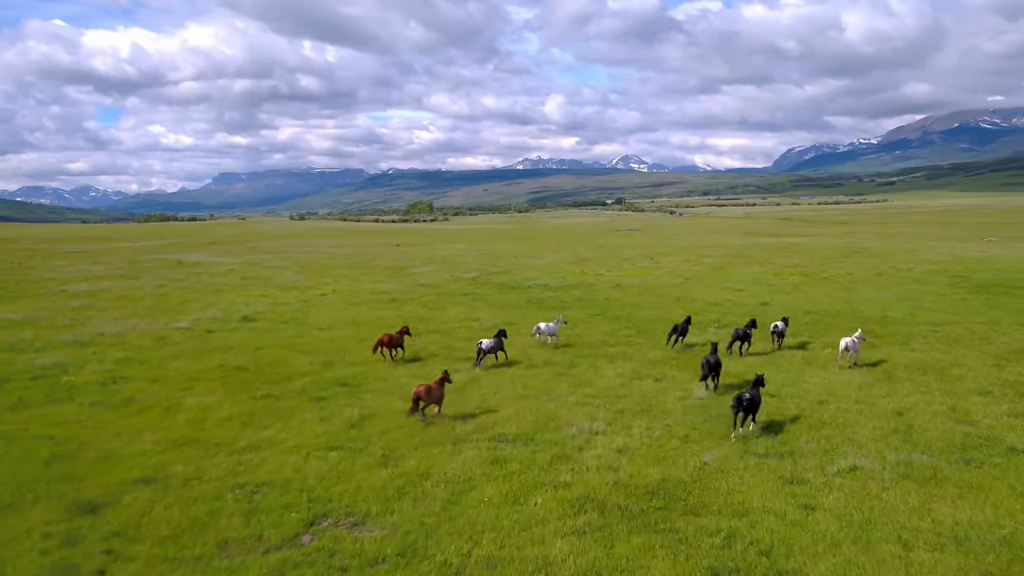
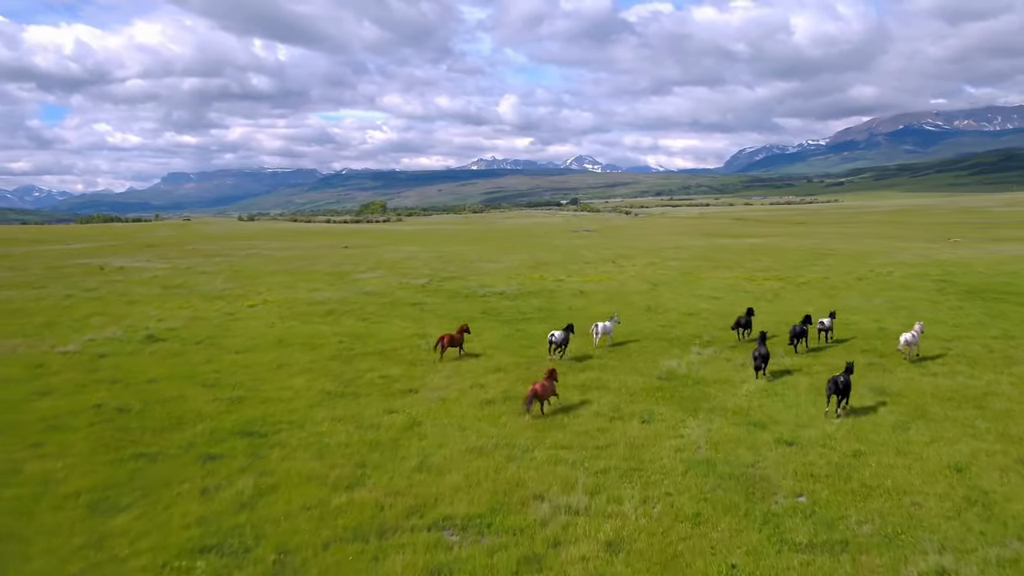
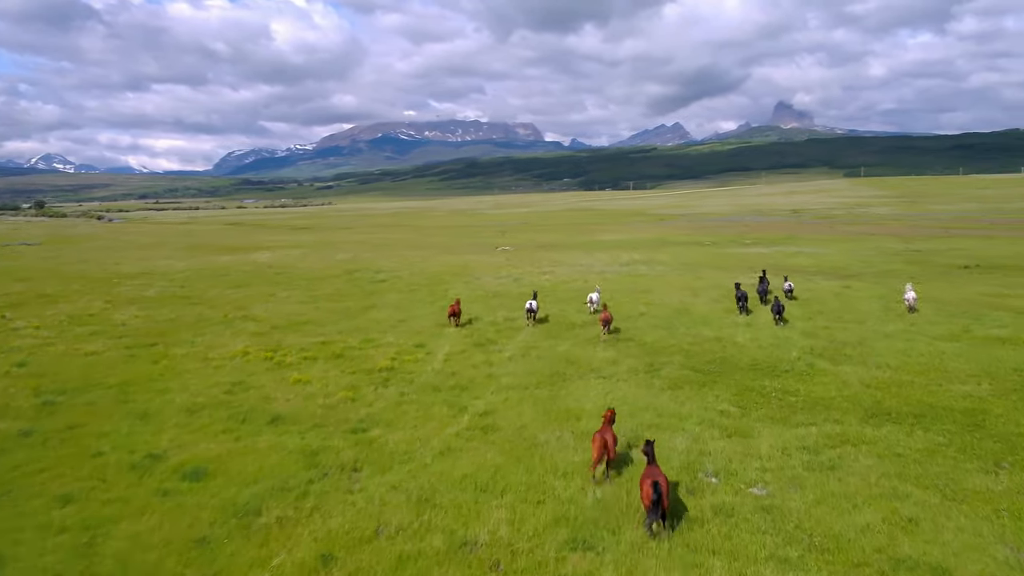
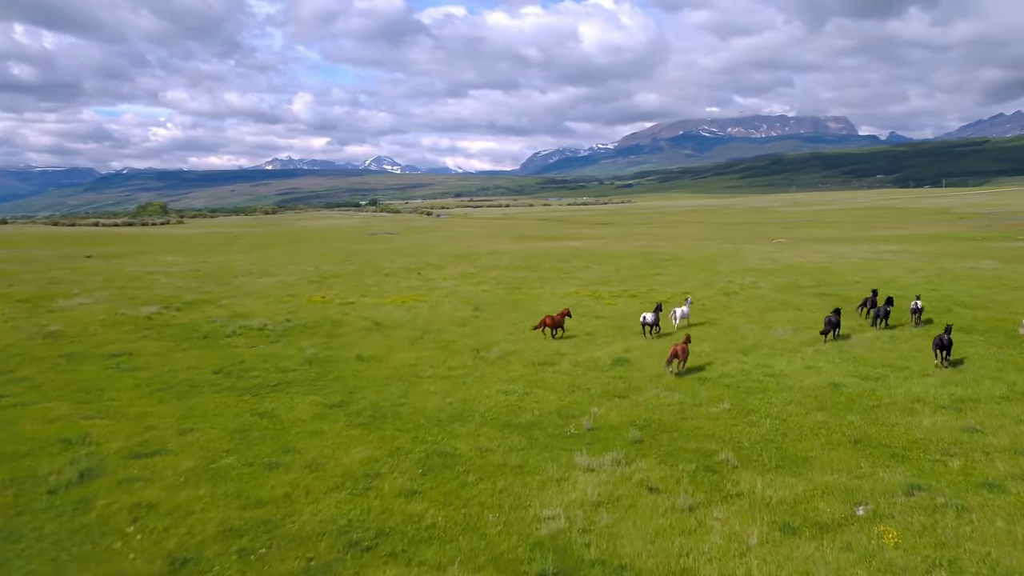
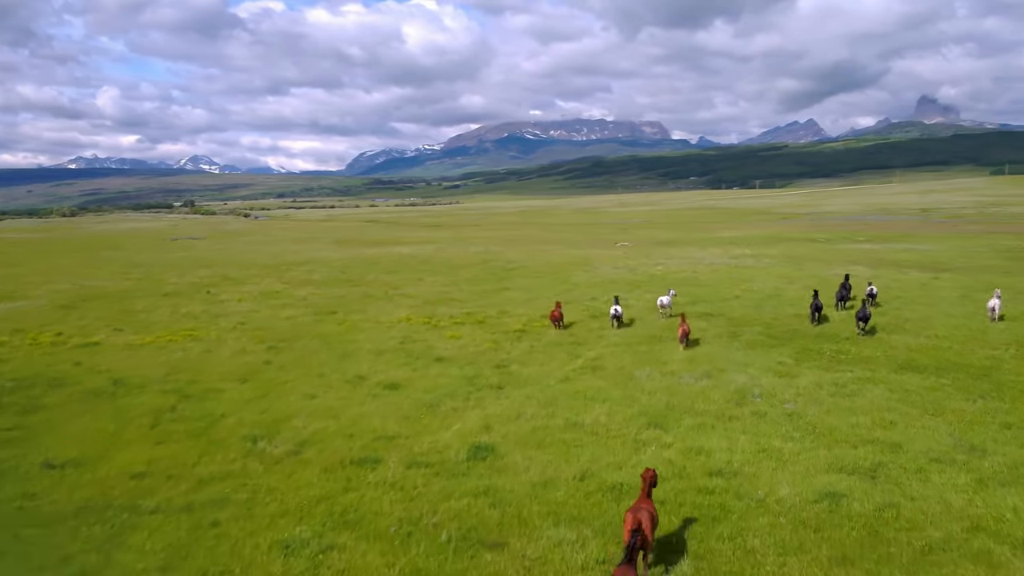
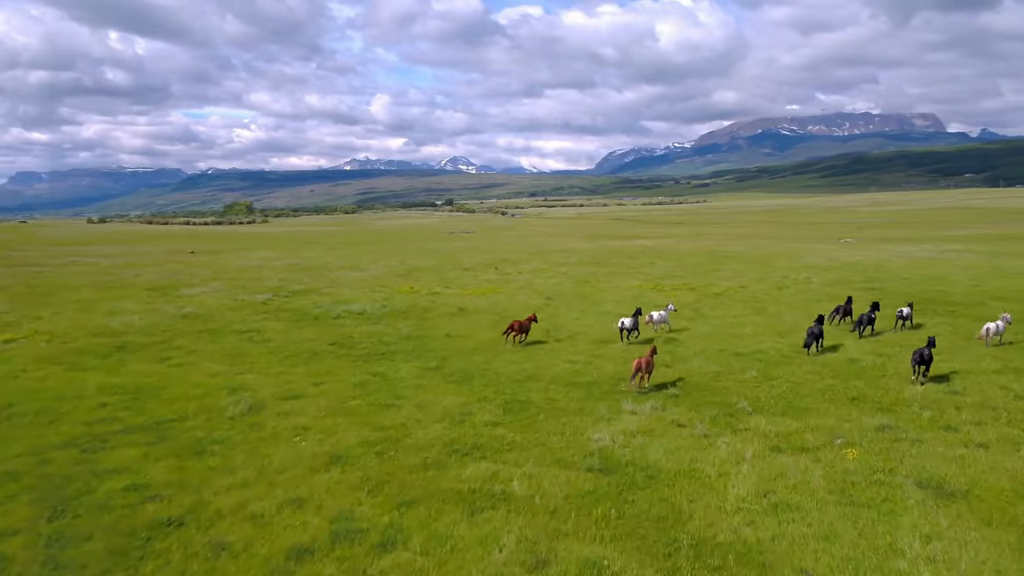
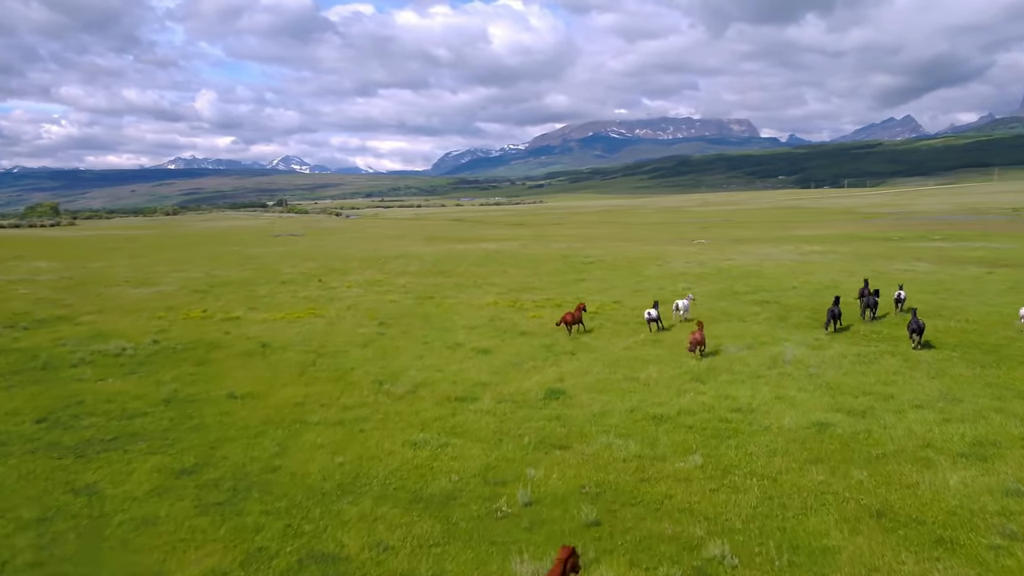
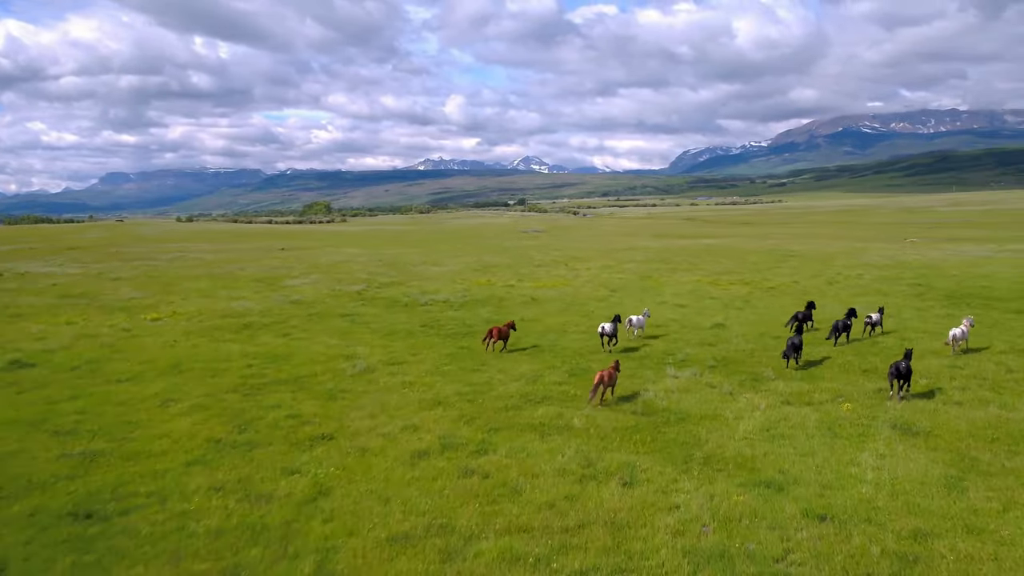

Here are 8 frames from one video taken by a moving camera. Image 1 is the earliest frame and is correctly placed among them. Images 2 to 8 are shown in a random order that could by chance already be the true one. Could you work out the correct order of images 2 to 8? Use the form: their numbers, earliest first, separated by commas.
2, 8, 6, 4, 7, 5, 3
